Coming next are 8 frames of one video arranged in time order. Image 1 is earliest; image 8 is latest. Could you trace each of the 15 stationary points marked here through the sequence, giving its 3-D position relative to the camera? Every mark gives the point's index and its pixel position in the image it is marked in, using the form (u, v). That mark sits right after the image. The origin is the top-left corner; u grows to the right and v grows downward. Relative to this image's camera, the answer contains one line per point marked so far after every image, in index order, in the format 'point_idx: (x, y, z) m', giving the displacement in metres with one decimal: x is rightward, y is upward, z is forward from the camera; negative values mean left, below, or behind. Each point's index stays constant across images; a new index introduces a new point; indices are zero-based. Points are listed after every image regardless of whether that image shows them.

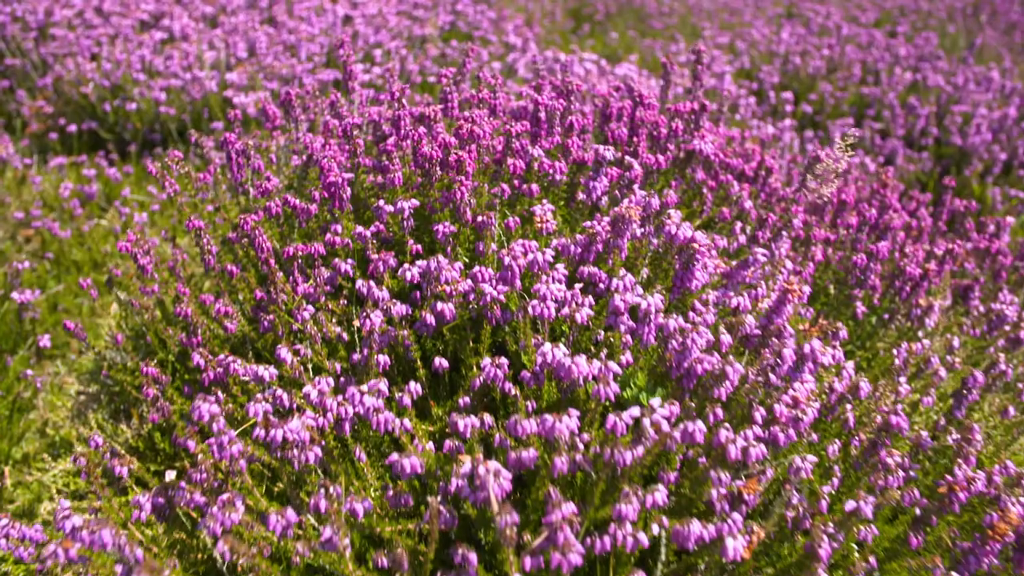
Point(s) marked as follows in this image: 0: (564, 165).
0: (+0.2, +0.4, +3.3) m
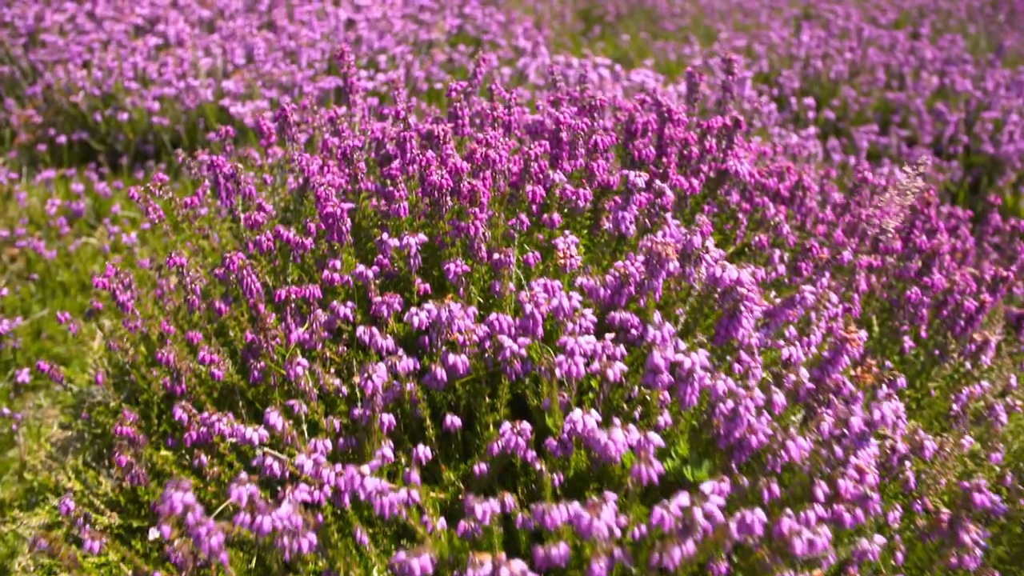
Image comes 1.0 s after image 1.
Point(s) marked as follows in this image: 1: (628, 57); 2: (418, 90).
0: (+0.2, +0.3, +3.0) m
1: (+1.2, +2.4, +10.5) m
2: (-0.6, +1.3, +6.8) m
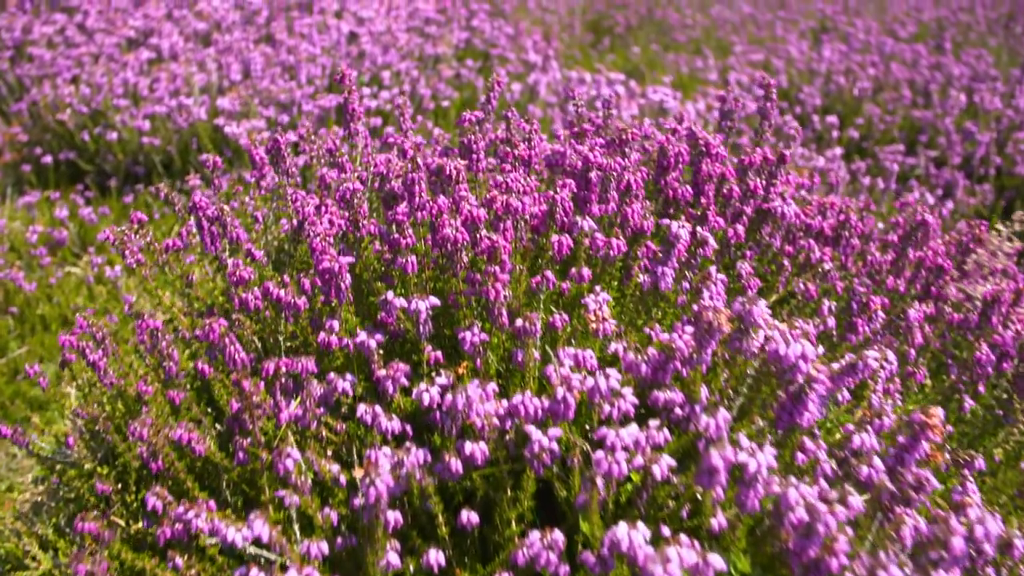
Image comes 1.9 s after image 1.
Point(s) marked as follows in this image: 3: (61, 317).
0: (+0.3, +0.1, +2.6) m
1: (+1.3, +2.2, +10.2) m
2: (-0.6, +1.1, +6.4) m
3: (-2.1, -0.1, +4.8) m
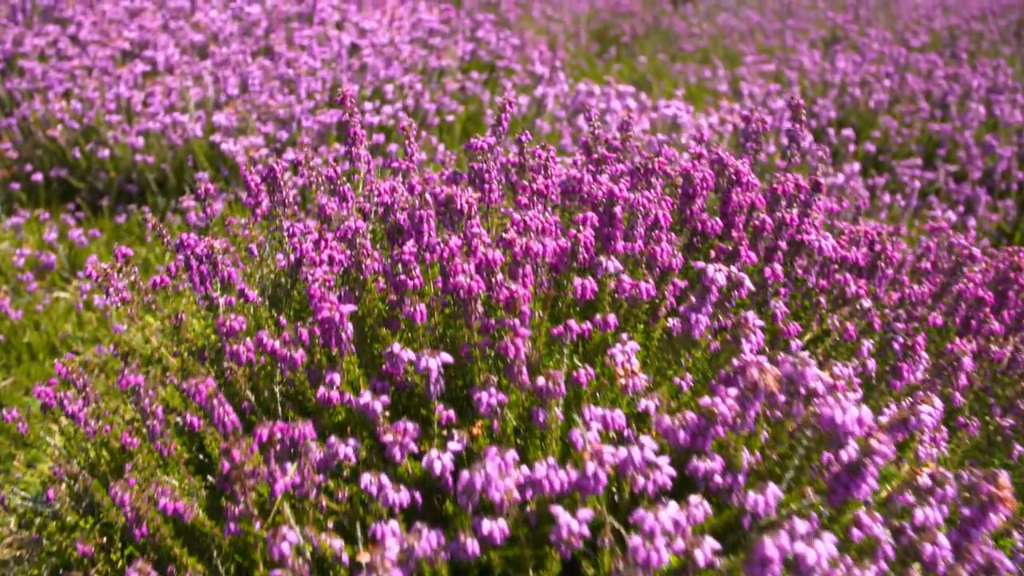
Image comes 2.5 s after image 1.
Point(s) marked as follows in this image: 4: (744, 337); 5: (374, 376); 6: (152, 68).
0: (+0.3, 0.0, +2.4) m
1: (+1.3, +2.0, +9.9) m
2: (-0.5, +1.0, +6.2) m
3: (-2.1, -0.3, +4.6) m
4: (+0.5, -0.1, +2.3) m
5: (-0.3, -0.2, +2.5) m
6: (-2.3, +1.4, +6.6) m
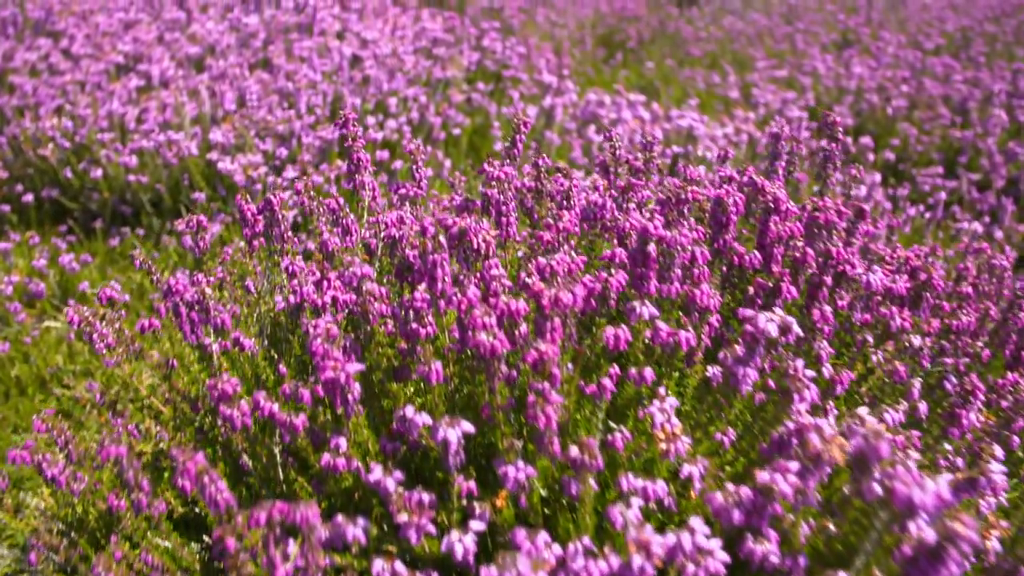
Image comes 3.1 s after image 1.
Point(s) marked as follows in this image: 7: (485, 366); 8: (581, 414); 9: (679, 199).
0: (+0.4, -0.1, +2.2) m
1: (+1.4, +1.9, +9.7) m
2: (-0.5, +0.9, +6.0) m
3: (-2.0, -0.4, +4.4) m
4: (+0.6, -0.2, +2.1) m
5: (-0.3, -0.3, +2.3) m
6: (-2.3, +1.3, +6.4) m
7: (-0.1, -0.1, +1.9) m
8: (+0.1, -0.2, +2.1) m
9: (+0.4, +0.2, +2.7) m
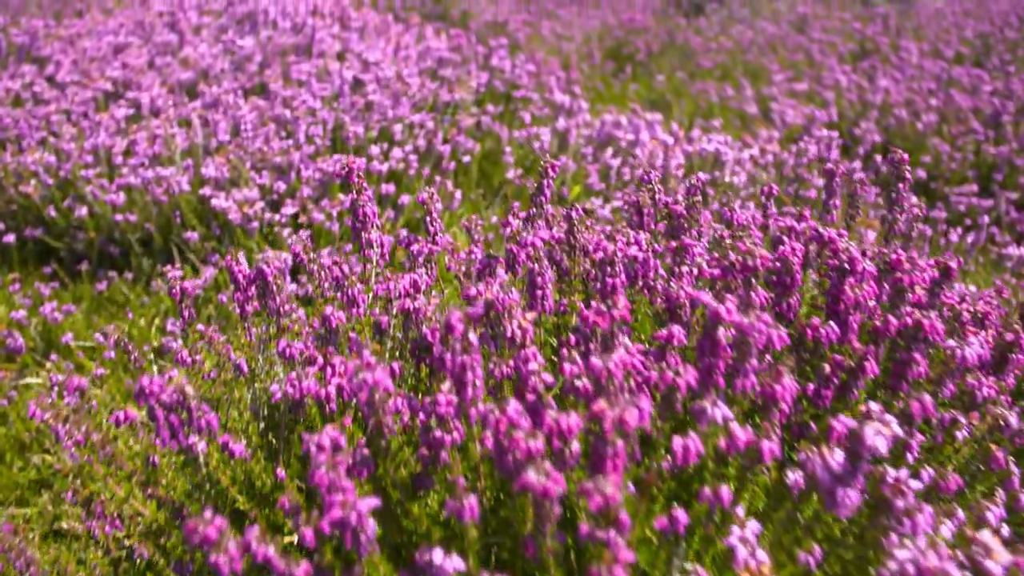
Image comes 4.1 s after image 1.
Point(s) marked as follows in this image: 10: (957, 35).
0: (+0.5, -0.3, +1.8) m
1: (+1.4, +1.7, +9.3) m
2: (-0.4, +0.7, +5.6) m
3: (-1.9, -0.6, +4.0) m
4: (+0.7, -0.4, +1.7) m
5: (-0.2, -0.5, +1.9) m
6: (-2.2, +1.0, +6.0) m
7: (0.0, -0.3, +1.6) m
8: (+0.2, -0.4, +1.7) m
9: (+0.5, +0.1, +2.3) m
10: (+4.9, +2.8, +11.3) m
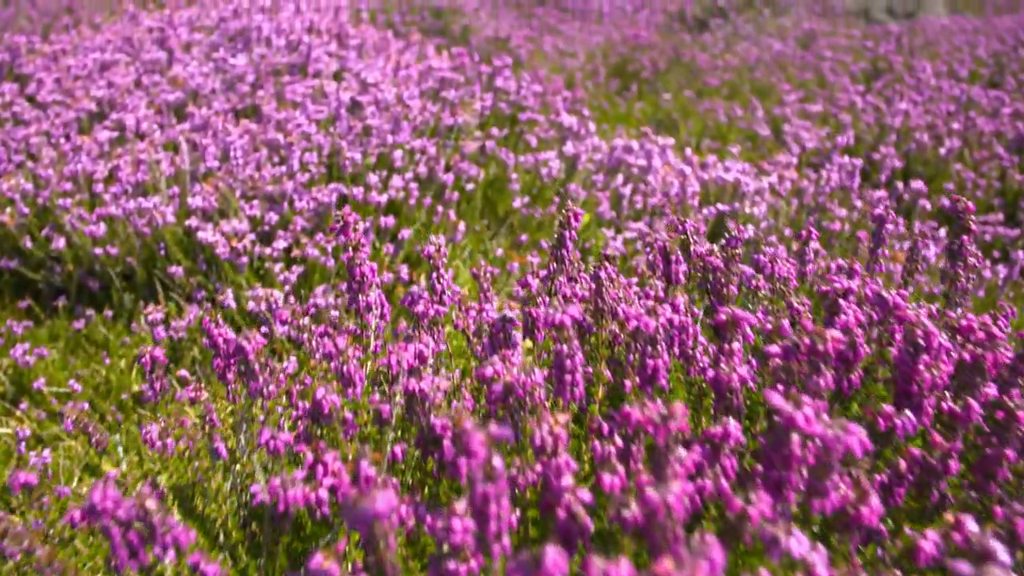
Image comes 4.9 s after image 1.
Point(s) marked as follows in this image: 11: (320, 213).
0: (+0.5, -0.4, +1.5) m
1: (+1.4, +1.5, +9.0) m
2: (-0.3, +0.5, +5.3) m
3: (-1.9, -0.8, +3.6) m
4: (+0.7, -0.5, +1.3) m
5: (-0.2, -0.7, +1.6) m
6: (-2.2, +0.9, +5.7) m
7: (+0.1, -0.5, +1.2) m
8: (+0.3, -0.6, +1.3) m
9: (+0.6, -0.1, +2.0) m
10: (+4.9, +2.5, +11.0) m
11: (-0.9, +0.3, +4.8) m
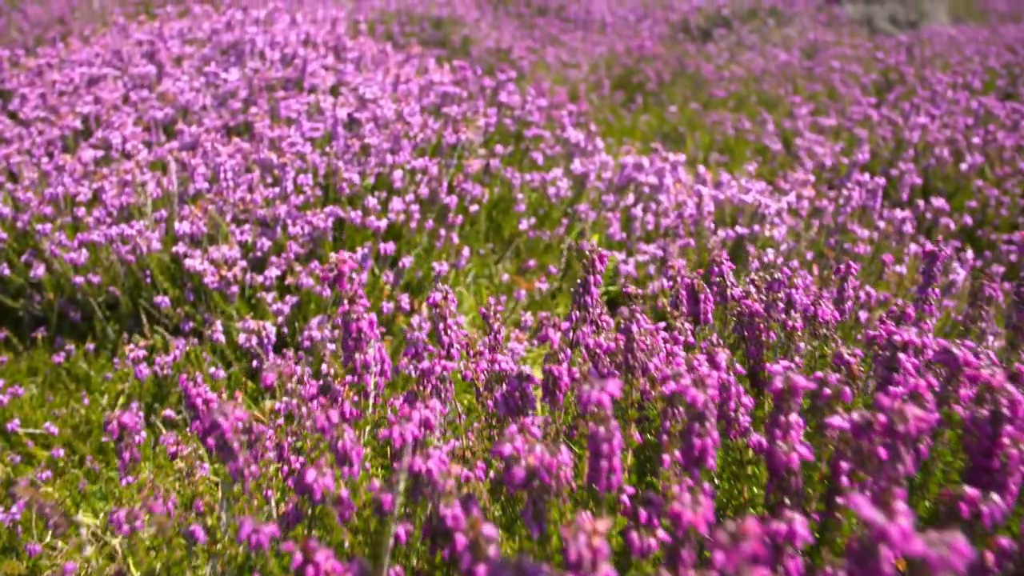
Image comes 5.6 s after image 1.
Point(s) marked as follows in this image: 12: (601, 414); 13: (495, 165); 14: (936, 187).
0: (+0.5, -0.5, +1.2) m
1: (+1.5, +1.3, +8.8) m
2: (-0.3, +0.3, +5.0) m
3: (-1.9, -0.9, +3.4) m
4: (+0.7, -0.6, +1.1) m
5: (-0.1, -0.8, +1.3) m
6: (-2.1, +0.7, +5.4) m
7: (+0.1, -0.6, +0.9) m
8: (+0.3, -0.7, +1.1) m
9: (+0.6, -0.2, +1.7) m
10: (+4.9, +2.3, +10.7) m
11: (-0.9, +0.2, +4.5) m
12: (+0.1, -0.2, +1.7) m
13: (-0.1, +0.7, +5.5) m
14: (+2.8, +0.7, +6.8) m
